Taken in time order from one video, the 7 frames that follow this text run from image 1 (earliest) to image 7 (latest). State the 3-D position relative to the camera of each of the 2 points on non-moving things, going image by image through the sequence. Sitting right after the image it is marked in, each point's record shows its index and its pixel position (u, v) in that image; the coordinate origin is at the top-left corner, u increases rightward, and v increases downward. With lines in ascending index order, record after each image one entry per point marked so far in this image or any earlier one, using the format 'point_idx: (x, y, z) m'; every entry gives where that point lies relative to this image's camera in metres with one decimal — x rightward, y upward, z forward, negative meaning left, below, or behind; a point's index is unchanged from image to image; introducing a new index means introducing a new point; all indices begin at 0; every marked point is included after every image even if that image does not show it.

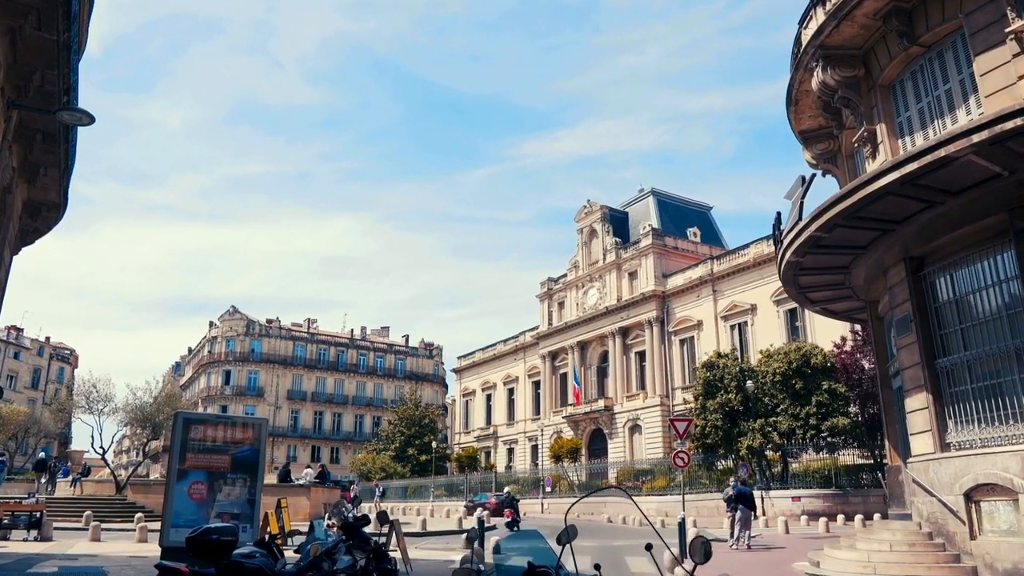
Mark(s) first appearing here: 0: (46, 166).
0: (-7.4, +2.0, +12.3) m
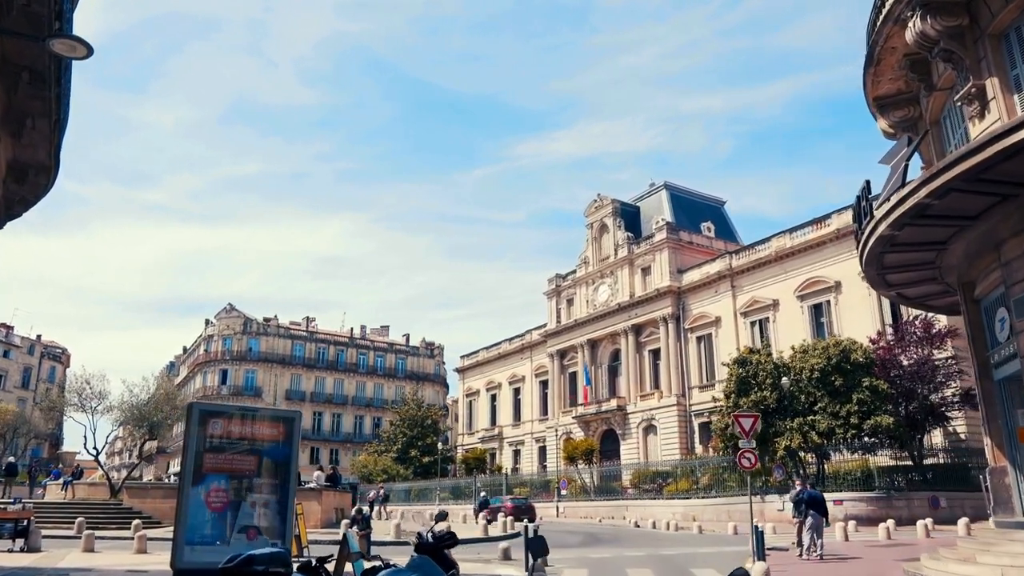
0: (-6.5, +2.4, +10.5) m
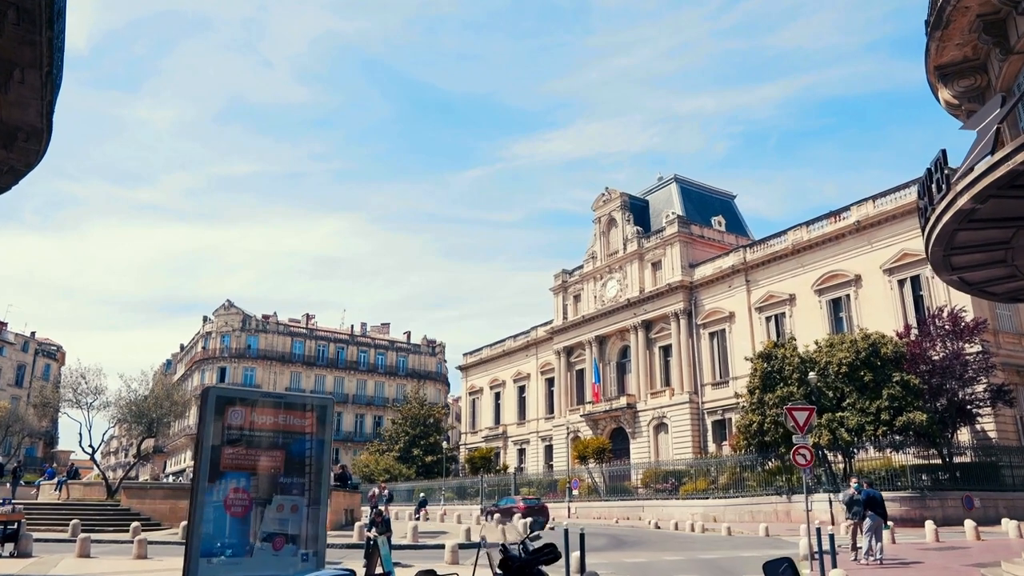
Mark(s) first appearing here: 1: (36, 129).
0: (-5.9, +2.7, +9.3) m
1: (-6.6, +2.2, +10.7) m
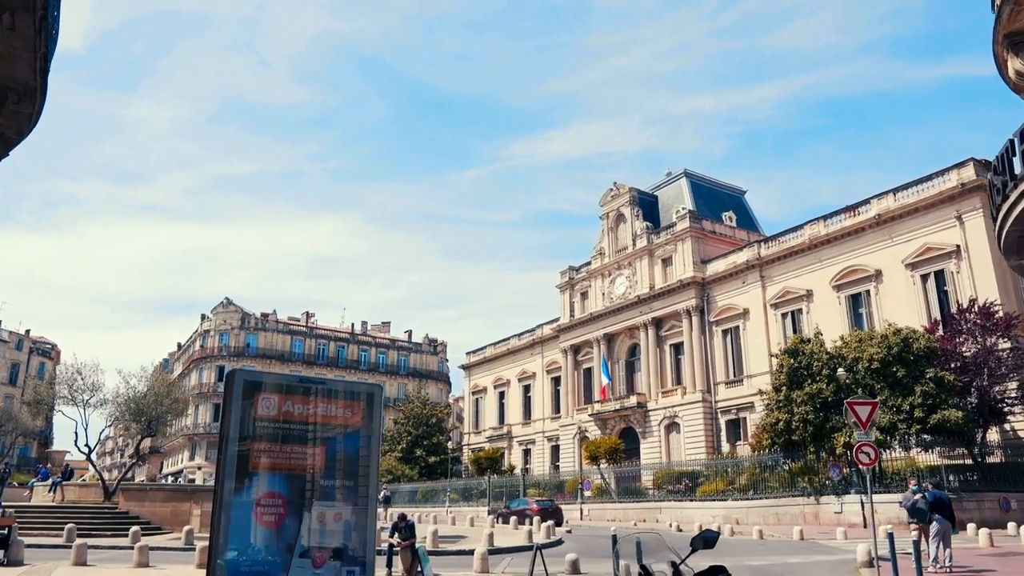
0: (-5.3, +3.0, +8.1) m
1: (-6.0, +2.5, +9.5) m
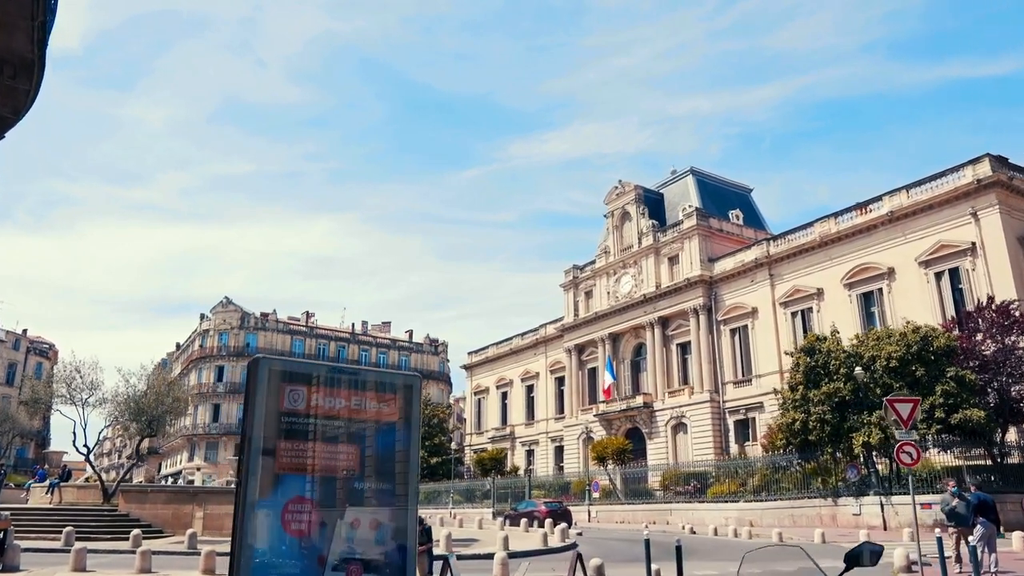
0: (-4.9, +3.1, +7.5) m
1: (-5.6, +2.6, +8.9) m
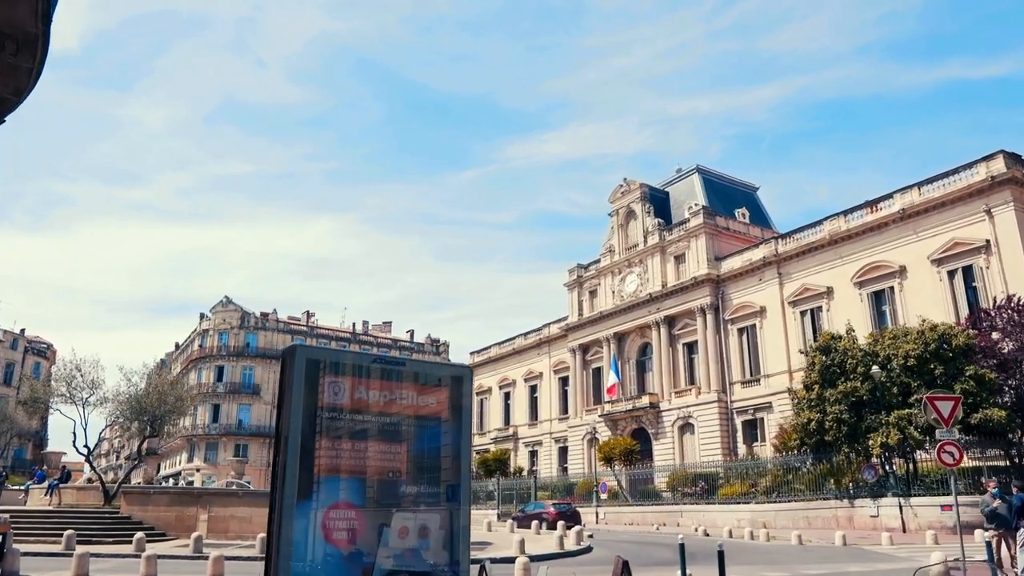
0: (-4.6, +3.2, +7.0) m
1: (-5.2, +2.7, +8.3) m
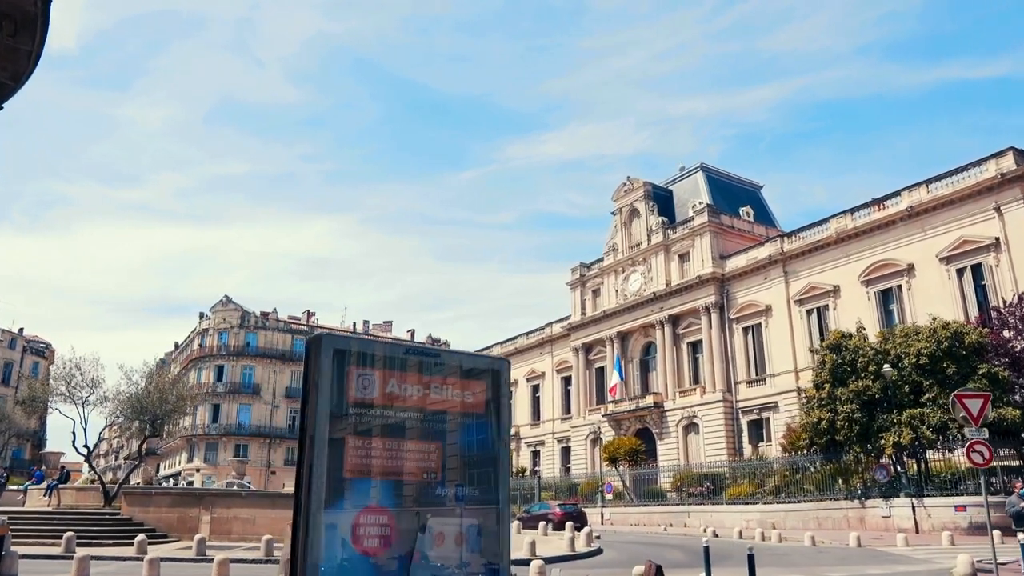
0: (-4.3, +3.3, +6.6) m
1: (-5.0, +2.8, +8.0) m
